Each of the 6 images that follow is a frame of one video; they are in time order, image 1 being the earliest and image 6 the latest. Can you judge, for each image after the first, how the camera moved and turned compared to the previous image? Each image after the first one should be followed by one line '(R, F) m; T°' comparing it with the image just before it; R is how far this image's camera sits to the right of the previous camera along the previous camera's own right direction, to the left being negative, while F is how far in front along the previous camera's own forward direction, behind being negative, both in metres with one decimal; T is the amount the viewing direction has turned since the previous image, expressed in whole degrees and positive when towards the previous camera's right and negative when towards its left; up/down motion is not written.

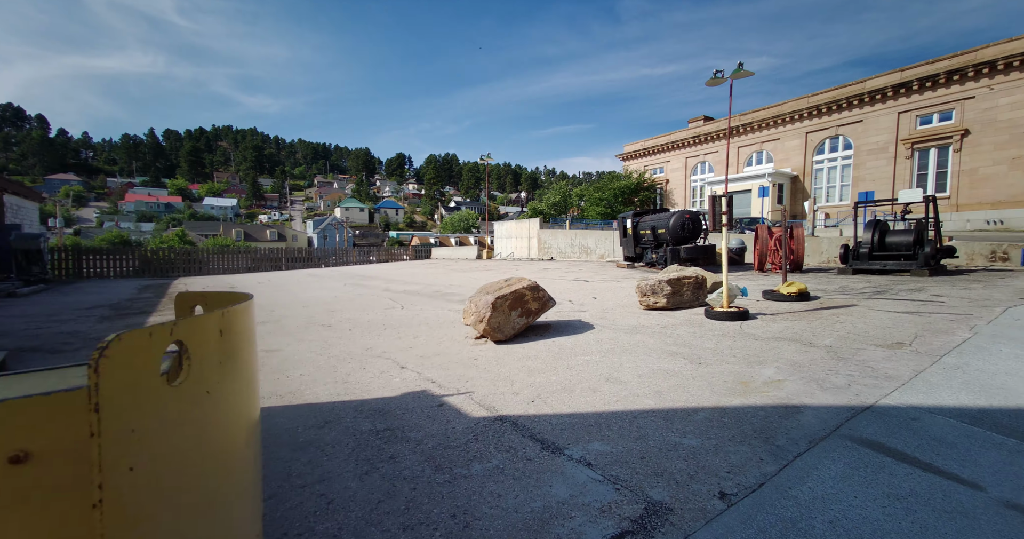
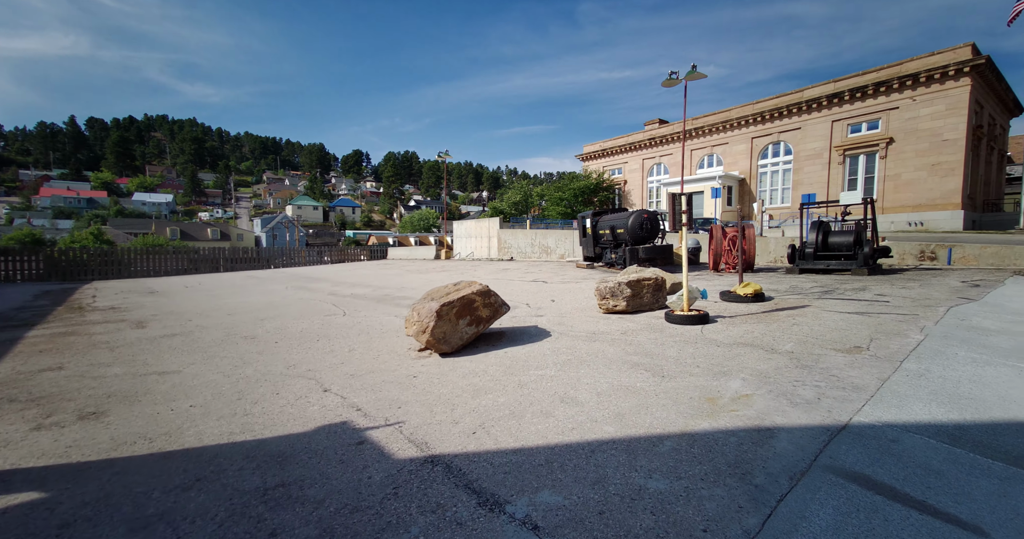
(+0.1, +0.5) m; +5°
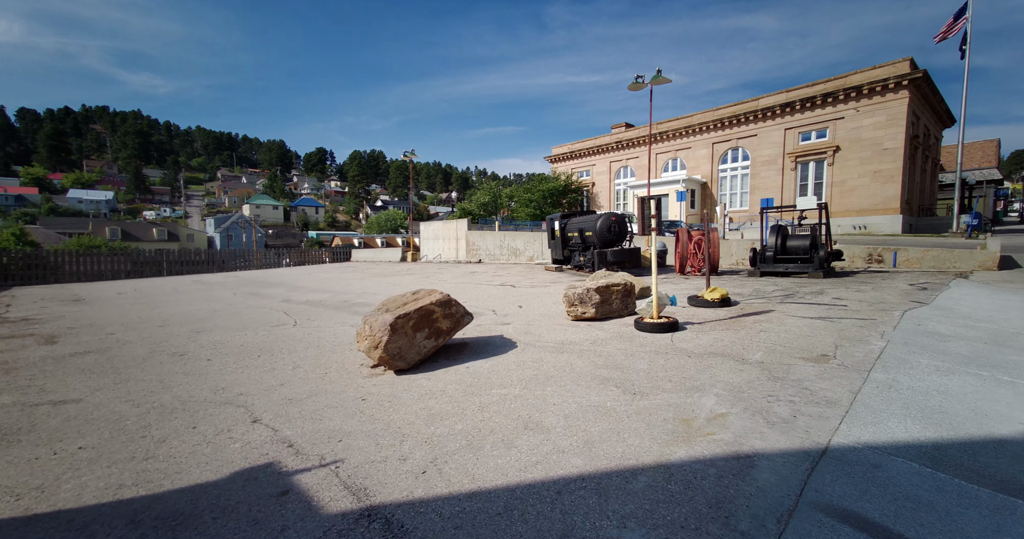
(+0.1, +0.3) m; +4°
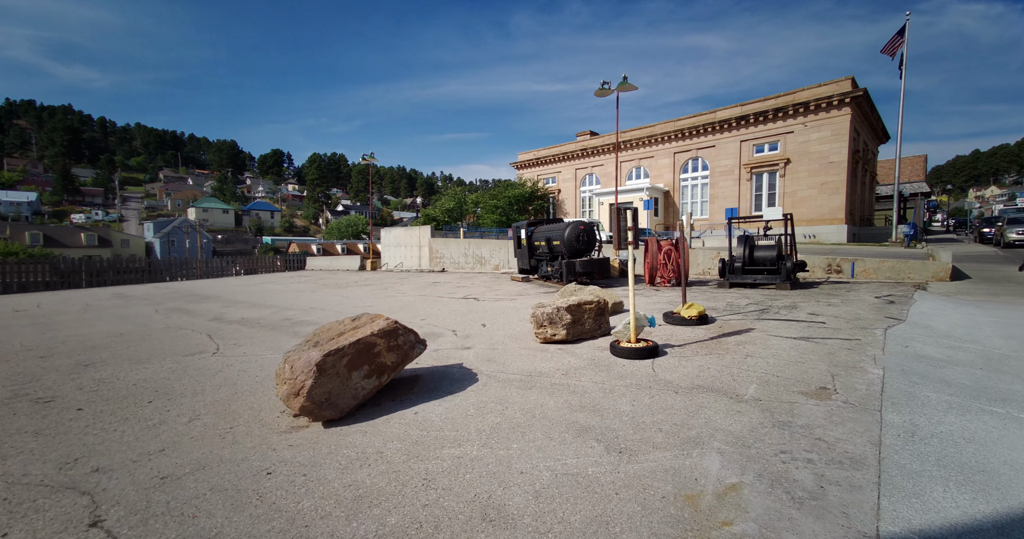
(+0.1, +0.7) m; +4°
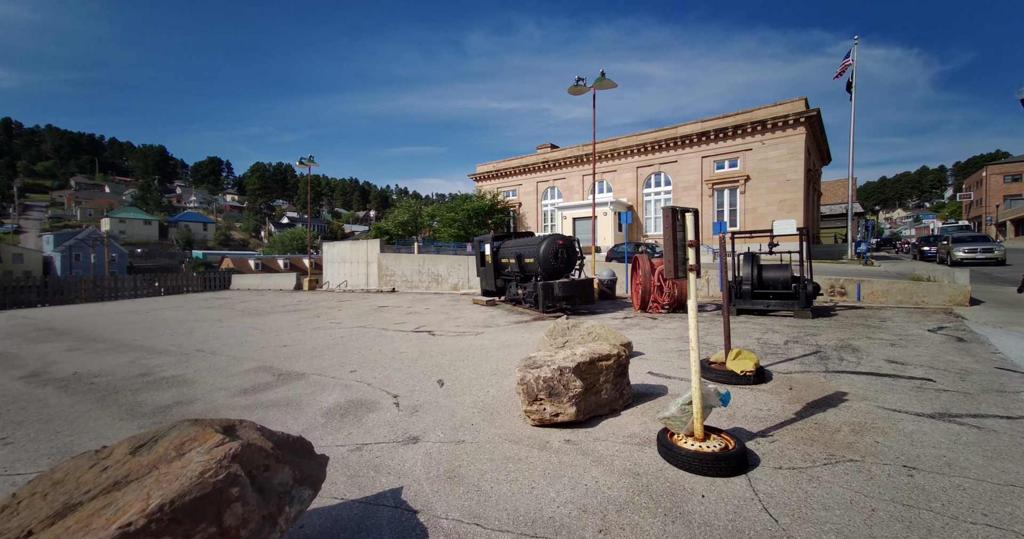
(-0.2, +2.4) m; +6°
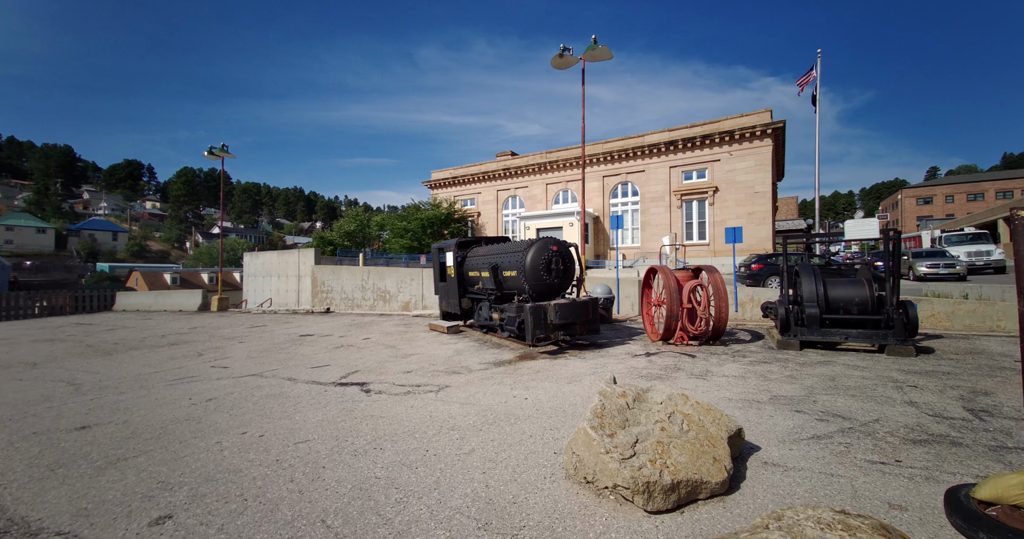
(-0.4, +3.3) m; +6°
